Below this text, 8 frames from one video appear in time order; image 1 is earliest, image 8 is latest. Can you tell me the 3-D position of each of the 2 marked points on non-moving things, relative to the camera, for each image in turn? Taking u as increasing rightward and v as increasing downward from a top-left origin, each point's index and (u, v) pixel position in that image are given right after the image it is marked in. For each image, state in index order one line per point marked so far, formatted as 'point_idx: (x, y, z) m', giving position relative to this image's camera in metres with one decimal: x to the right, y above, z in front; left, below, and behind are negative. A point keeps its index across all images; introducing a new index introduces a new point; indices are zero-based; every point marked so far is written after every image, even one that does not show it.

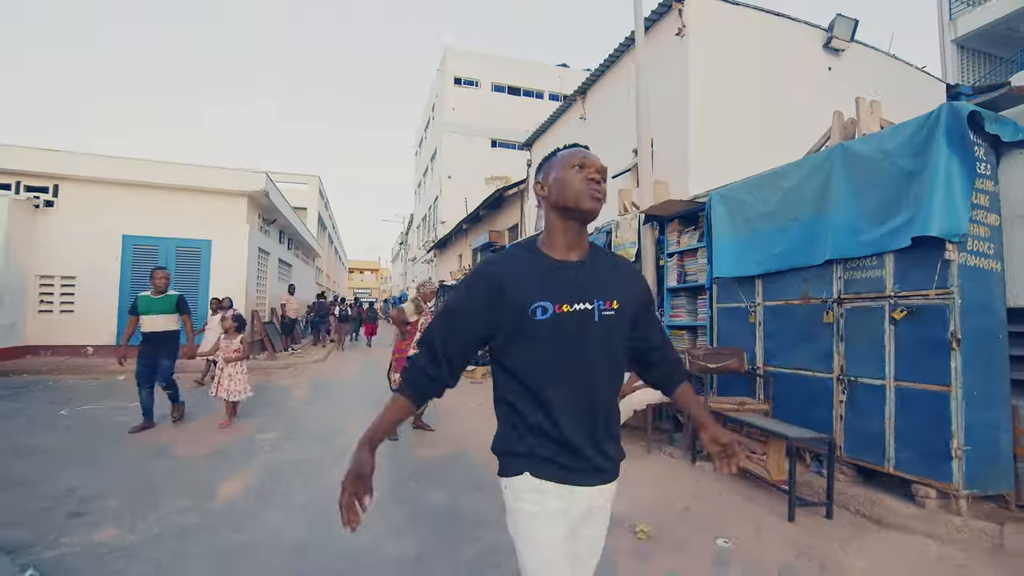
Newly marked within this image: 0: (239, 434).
0: (-3.2, -1.7, +6.0) m
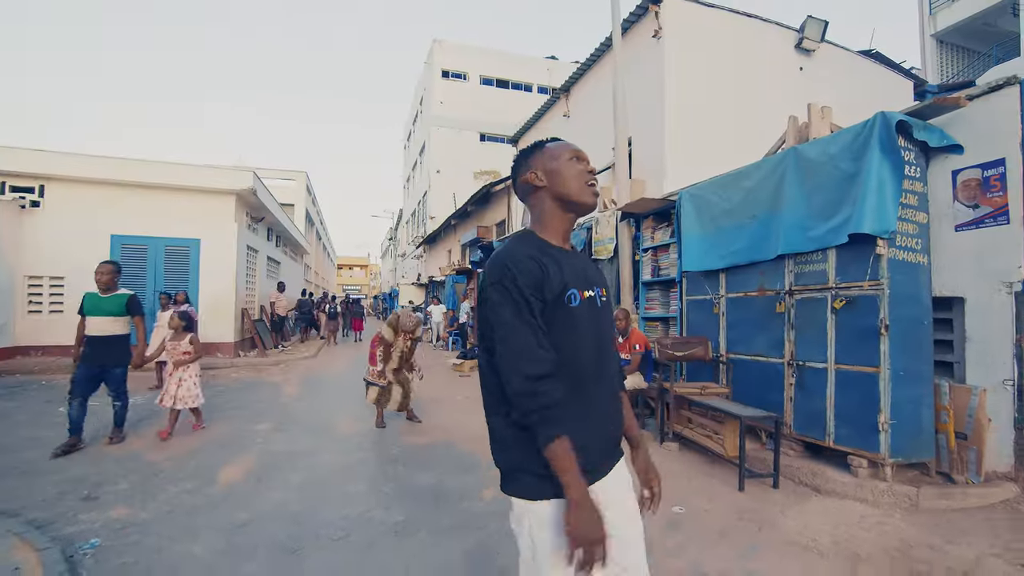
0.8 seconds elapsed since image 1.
0: (-3.4, -1.7, +6.3) m
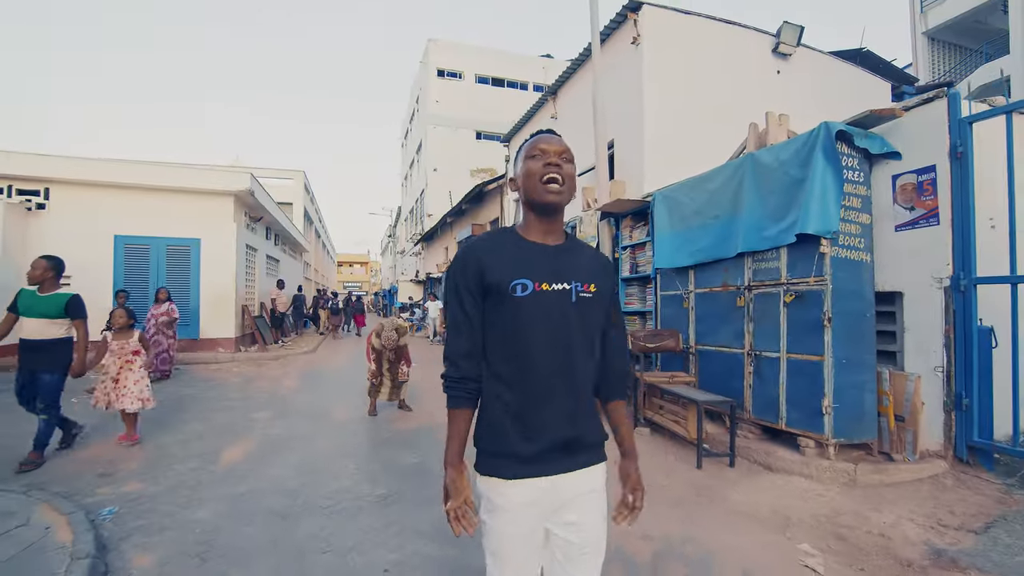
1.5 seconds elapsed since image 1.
0: (-3.6, -1.7, +6.7) m
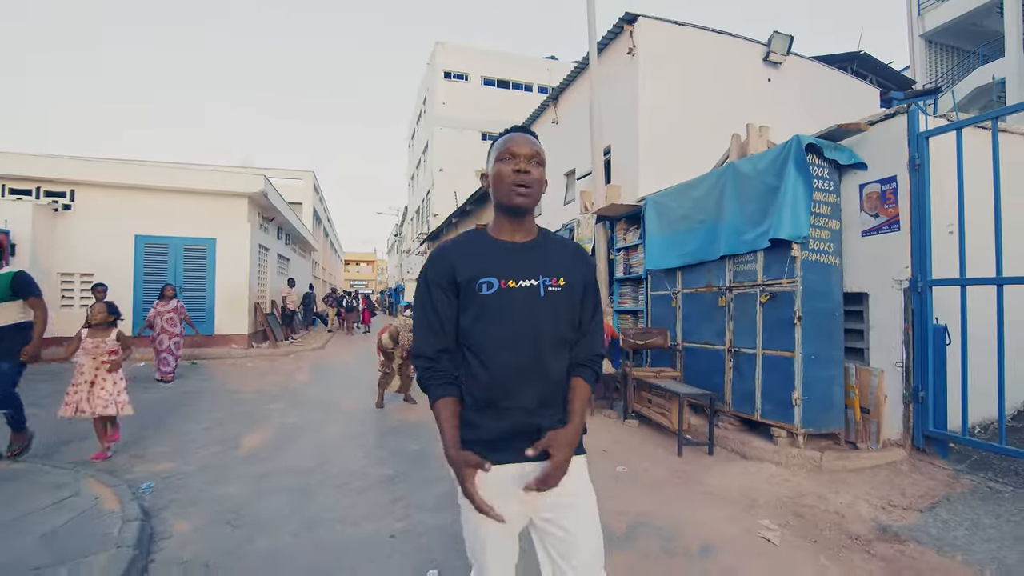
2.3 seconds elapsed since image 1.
0: (-3.6, -1.6, +7.2) m
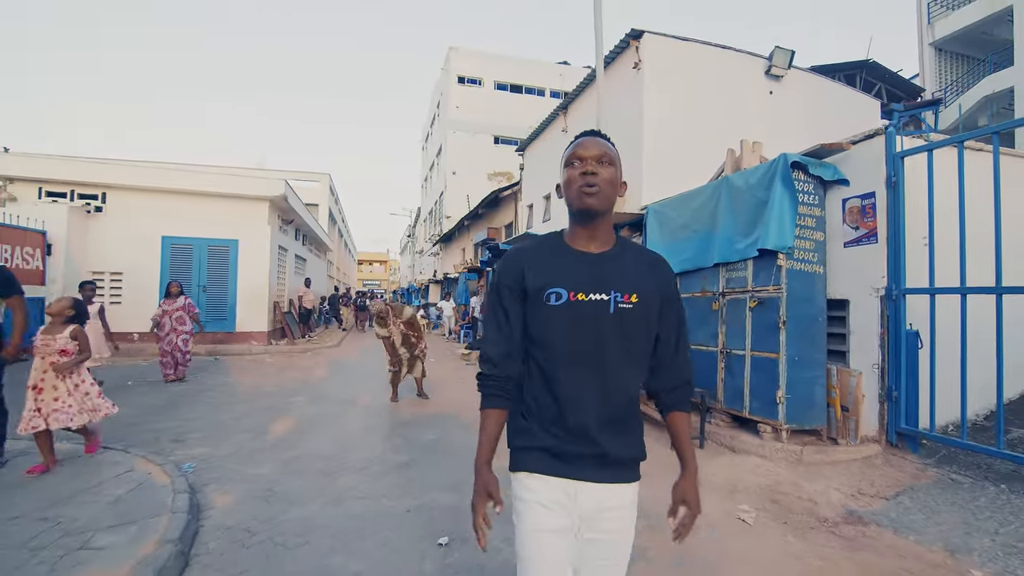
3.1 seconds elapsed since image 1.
0: (-3.5, -1.6, +7.7) m
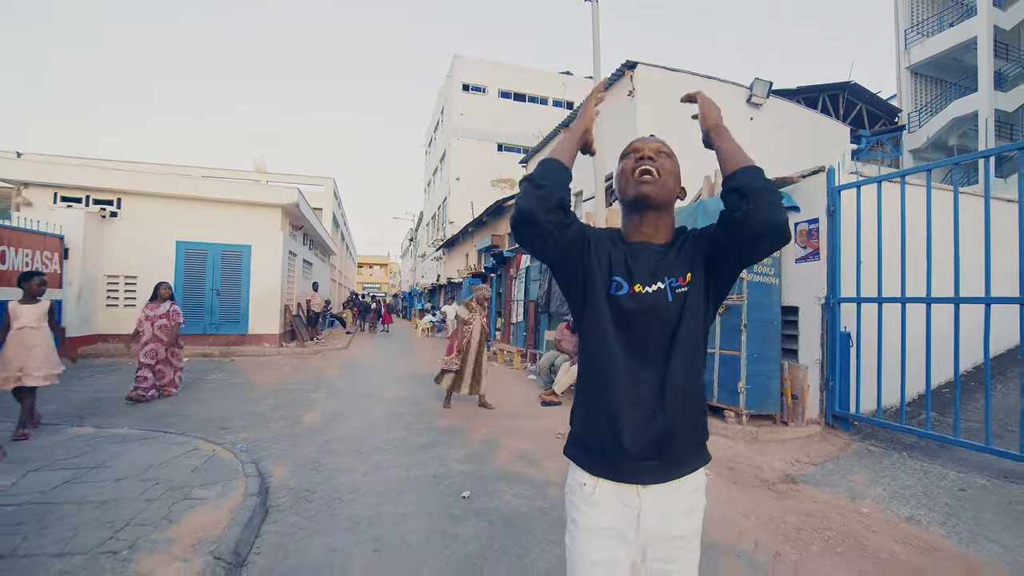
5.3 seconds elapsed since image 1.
0: (-3.5, -1.7, +8.7) m
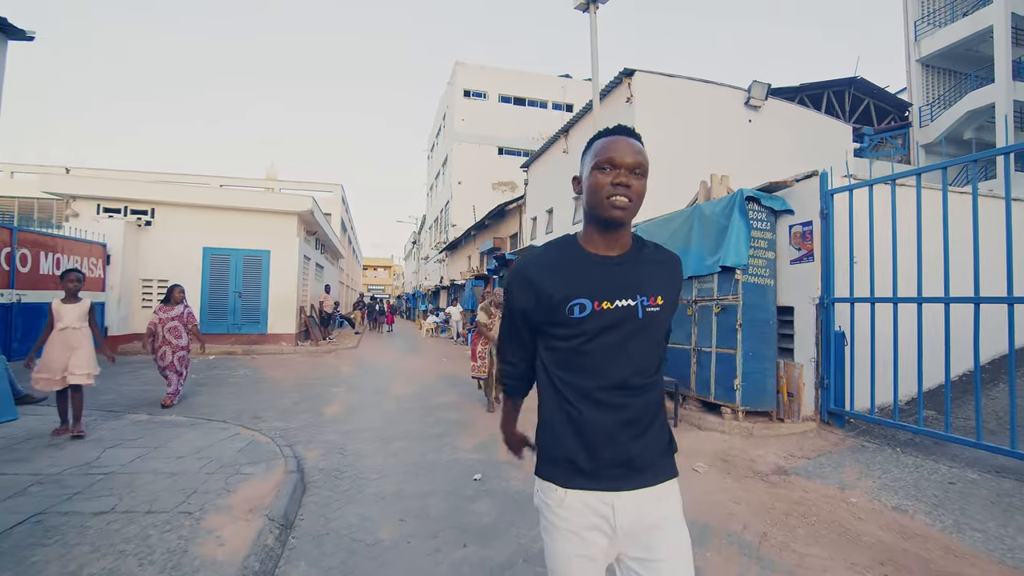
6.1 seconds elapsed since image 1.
0: (-3.4, -1.8, +9.0) m
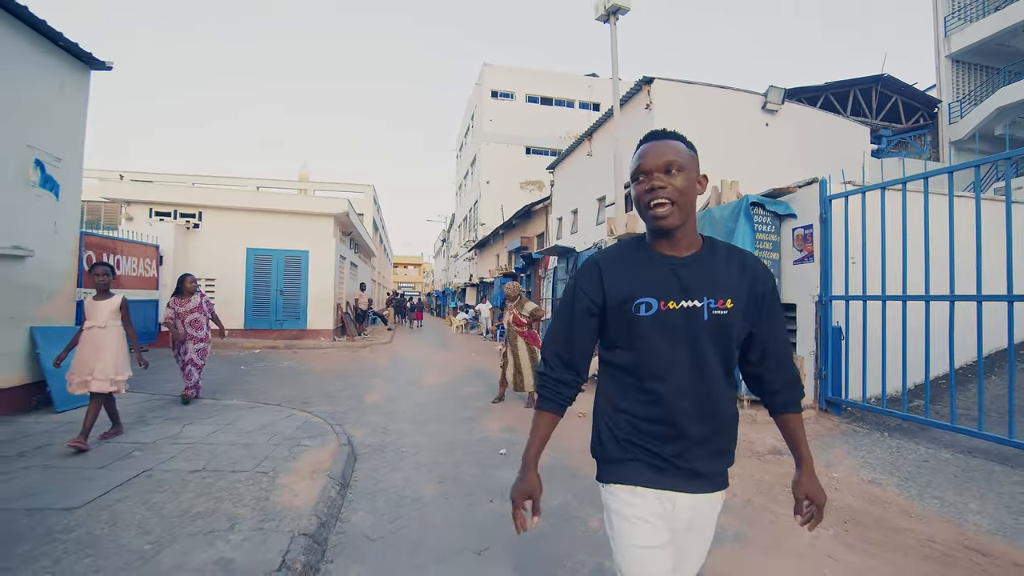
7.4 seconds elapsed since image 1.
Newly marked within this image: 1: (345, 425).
0: (-2.9, -1.7, +9.8) m
1: (-2.0, -1.6, +6.2) m
